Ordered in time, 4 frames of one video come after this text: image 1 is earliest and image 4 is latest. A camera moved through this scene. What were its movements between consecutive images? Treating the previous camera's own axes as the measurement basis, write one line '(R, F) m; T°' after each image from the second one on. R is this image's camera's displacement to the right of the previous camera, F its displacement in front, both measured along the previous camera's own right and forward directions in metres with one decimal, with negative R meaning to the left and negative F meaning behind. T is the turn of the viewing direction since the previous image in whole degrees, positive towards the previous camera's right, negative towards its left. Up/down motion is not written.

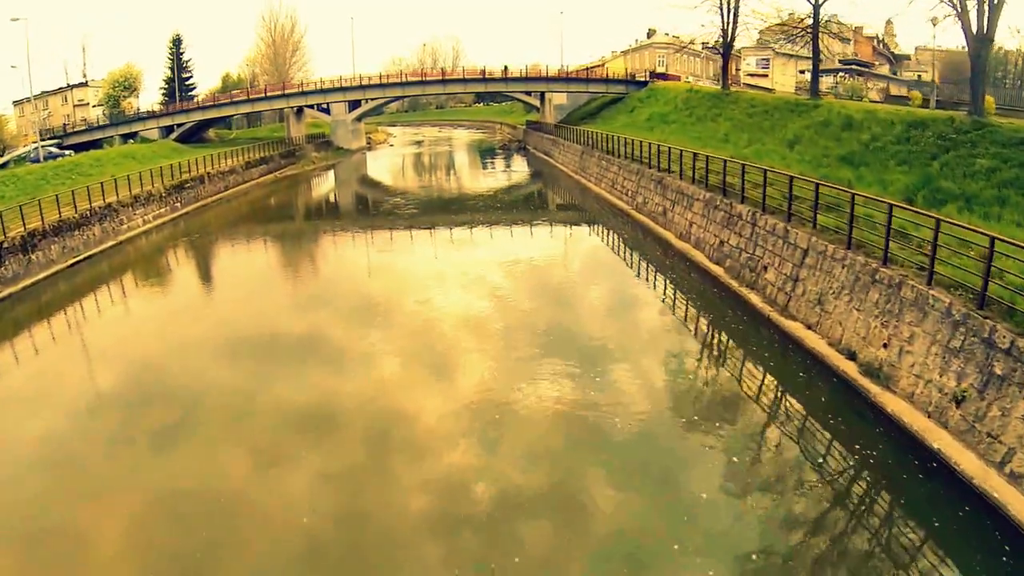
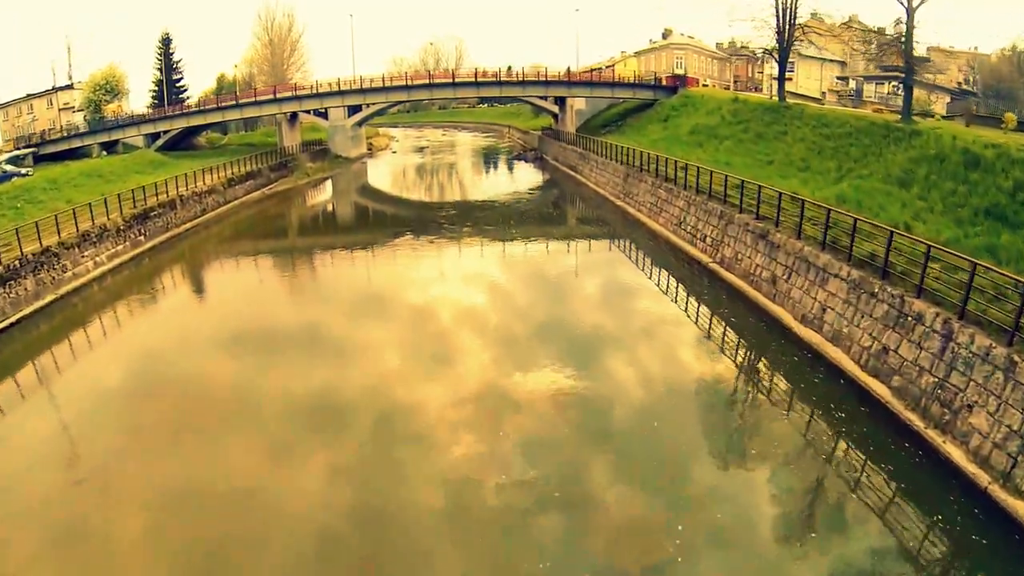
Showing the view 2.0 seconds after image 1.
(-0.5, +0.9) m; 0°
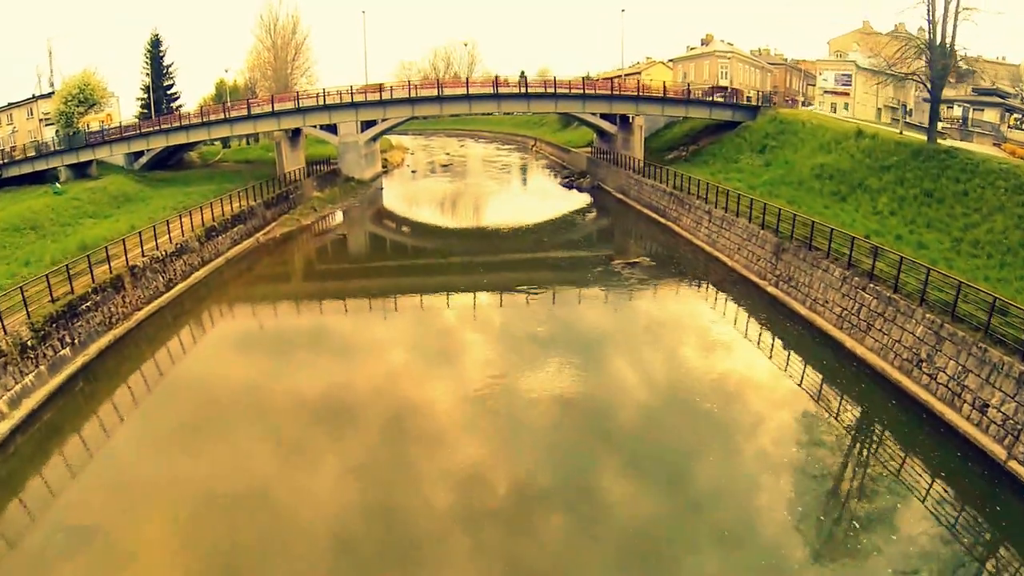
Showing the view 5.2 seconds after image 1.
(+0.4, -1.1) m; -1°
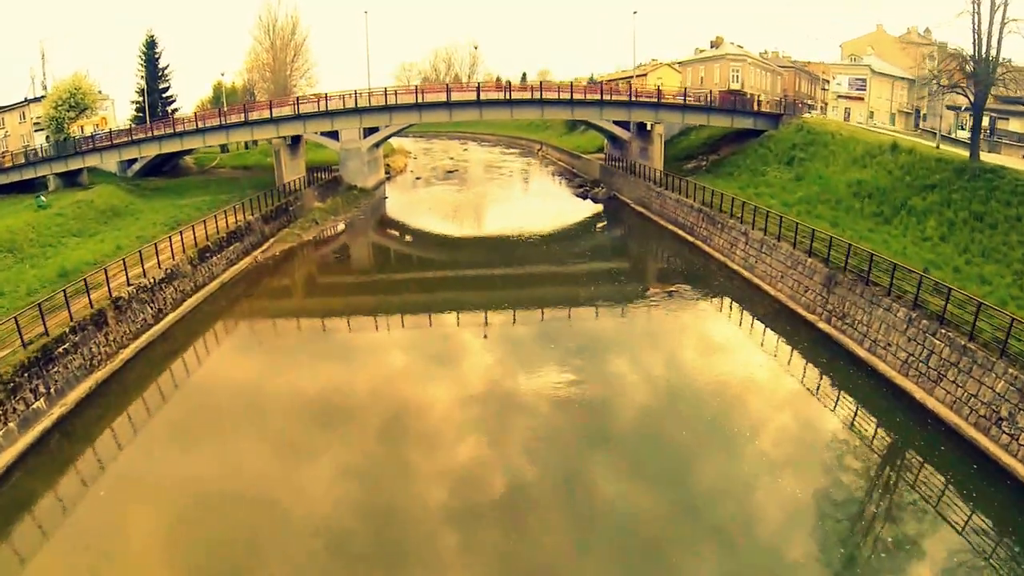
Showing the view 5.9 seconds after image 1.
(-0.4, +1.0) m; 0°
